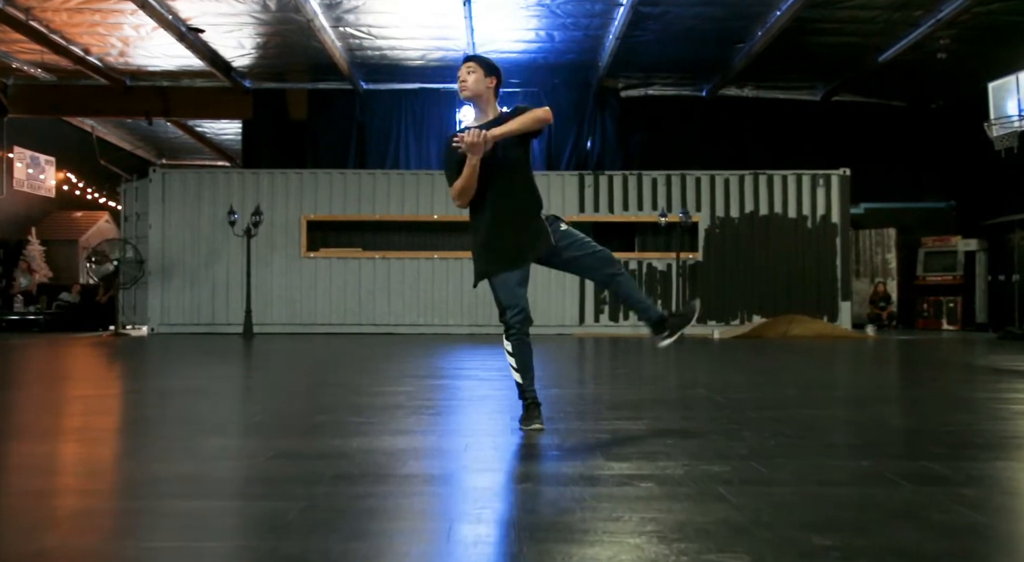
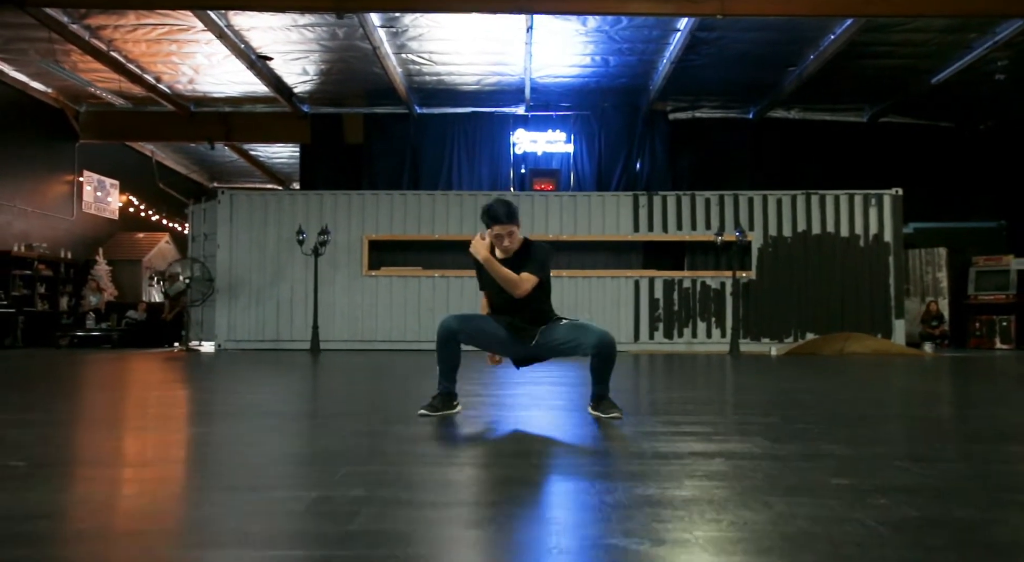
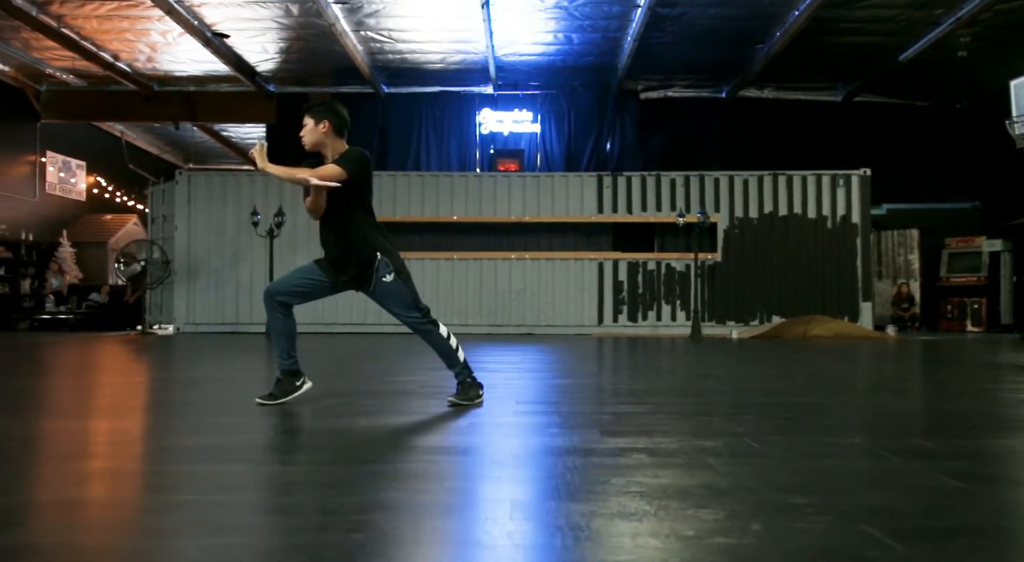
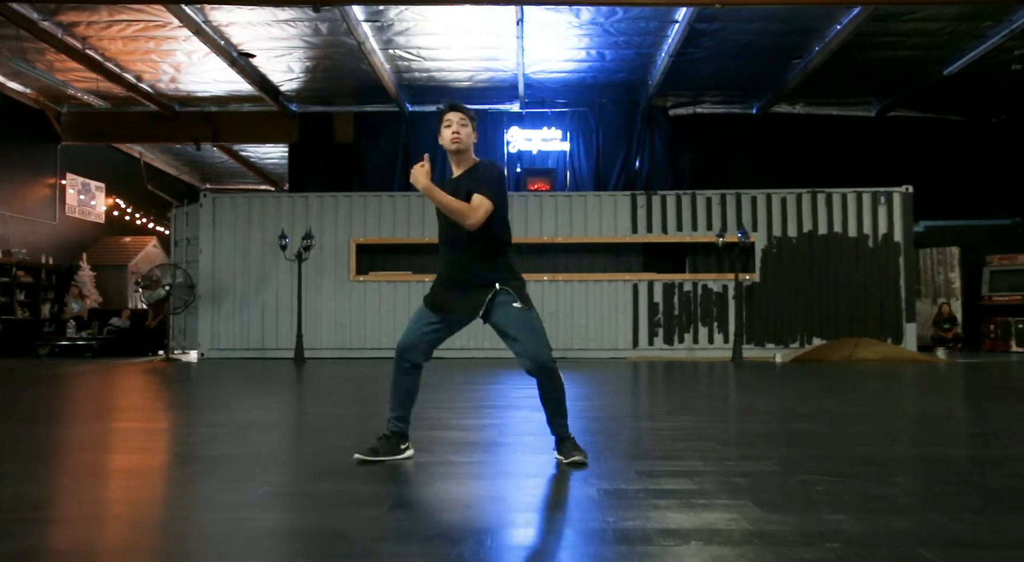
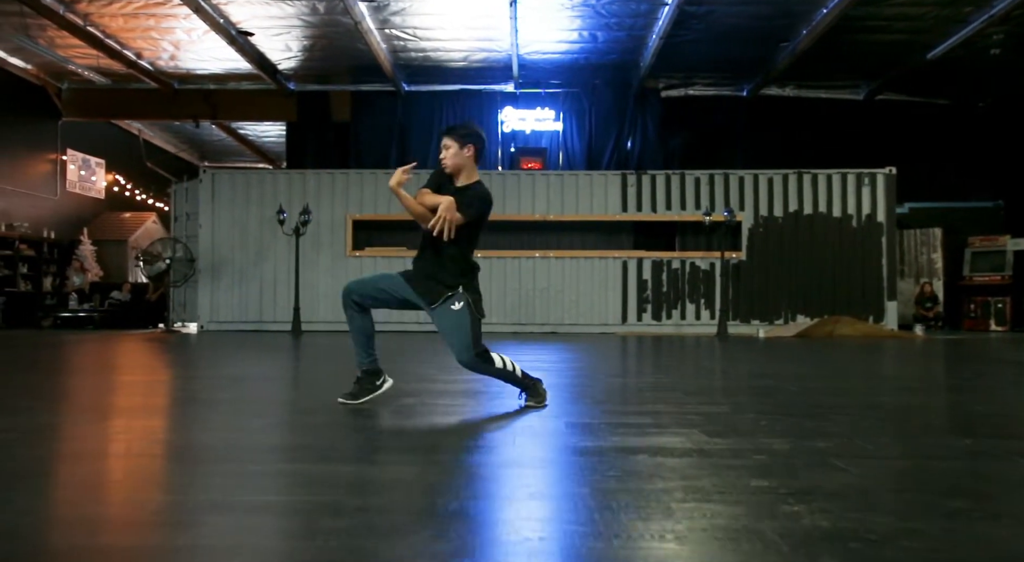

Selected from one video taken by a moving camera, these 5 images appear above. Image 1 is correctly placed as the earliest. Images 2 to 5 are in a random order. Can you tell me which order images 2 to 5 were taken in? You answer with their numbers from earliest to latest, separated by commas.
3, 5, 4, 2
